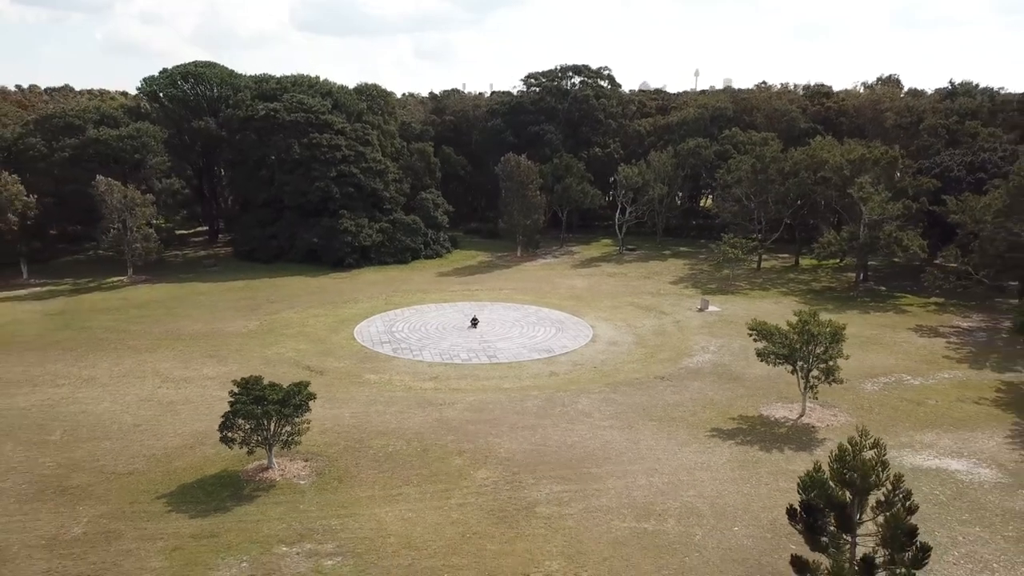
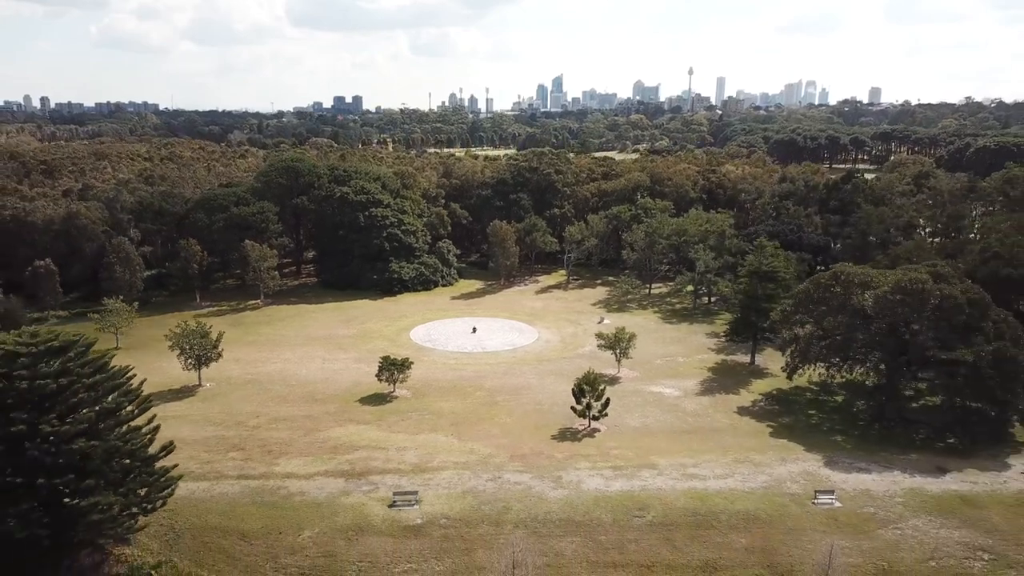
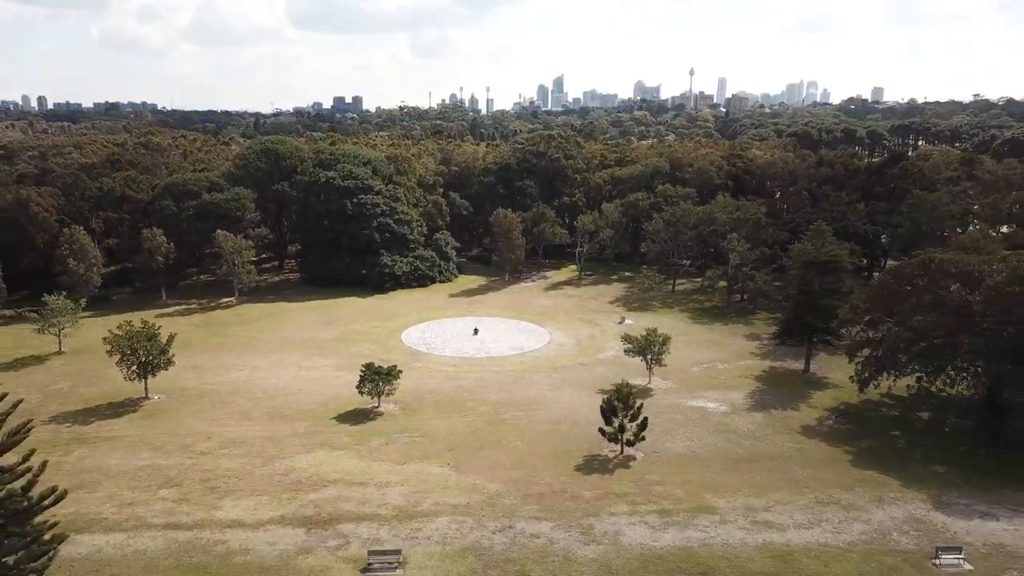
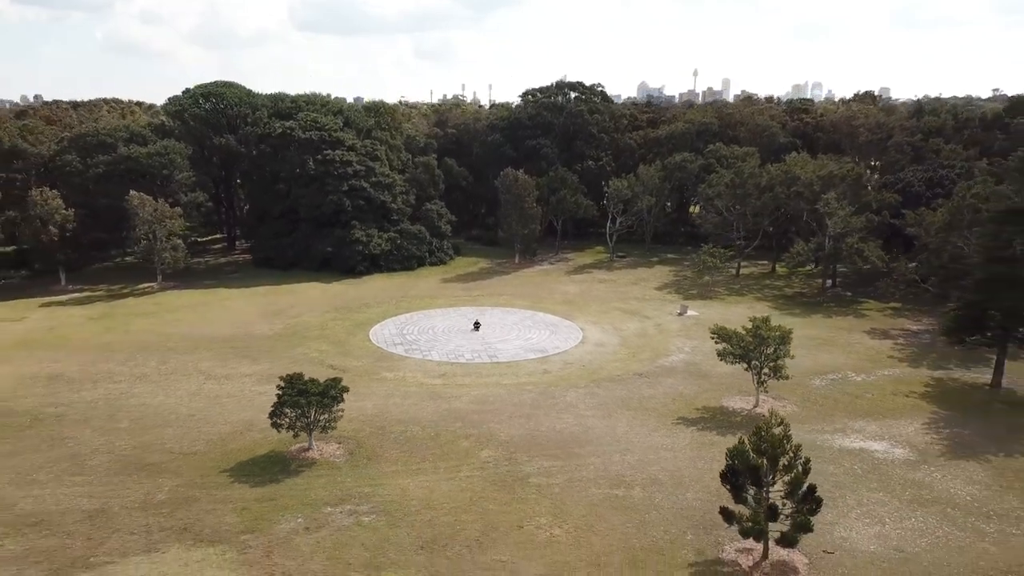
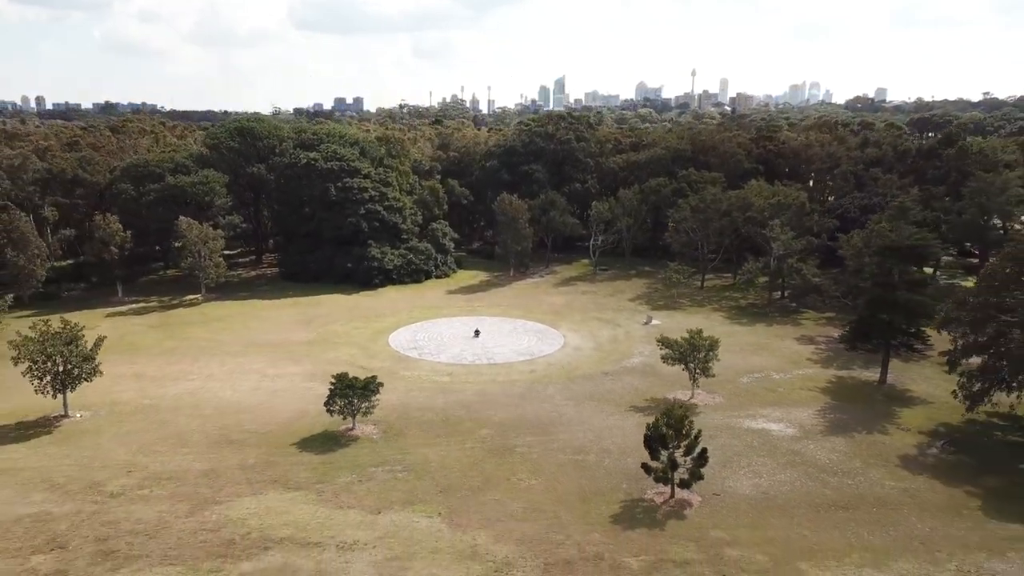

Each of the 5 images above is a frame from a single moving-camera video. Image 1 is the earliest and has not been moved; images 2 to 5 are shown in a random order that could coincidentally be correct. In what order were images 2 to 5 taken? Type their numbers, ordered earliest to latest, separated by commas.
4, 5, 3, 2
